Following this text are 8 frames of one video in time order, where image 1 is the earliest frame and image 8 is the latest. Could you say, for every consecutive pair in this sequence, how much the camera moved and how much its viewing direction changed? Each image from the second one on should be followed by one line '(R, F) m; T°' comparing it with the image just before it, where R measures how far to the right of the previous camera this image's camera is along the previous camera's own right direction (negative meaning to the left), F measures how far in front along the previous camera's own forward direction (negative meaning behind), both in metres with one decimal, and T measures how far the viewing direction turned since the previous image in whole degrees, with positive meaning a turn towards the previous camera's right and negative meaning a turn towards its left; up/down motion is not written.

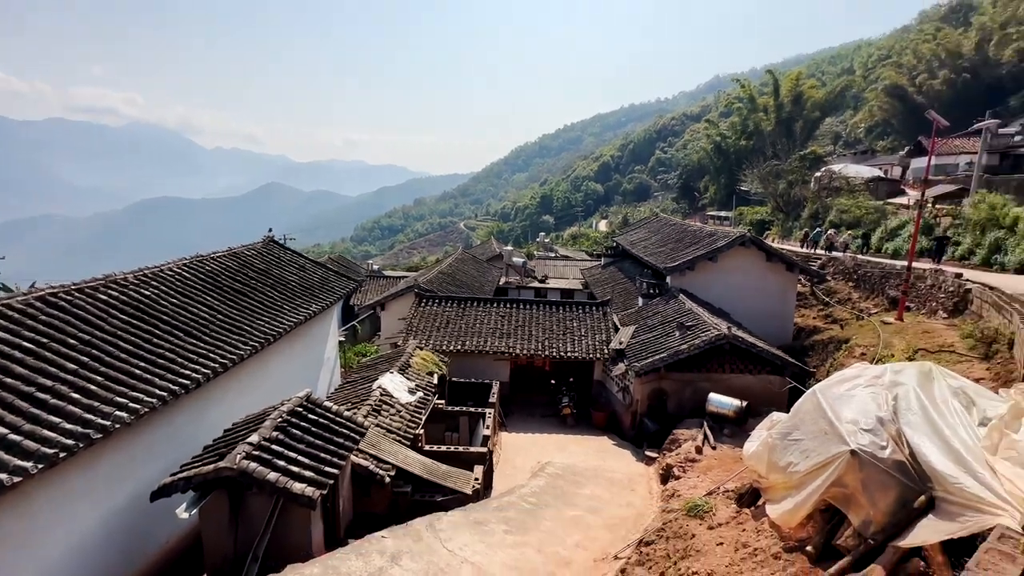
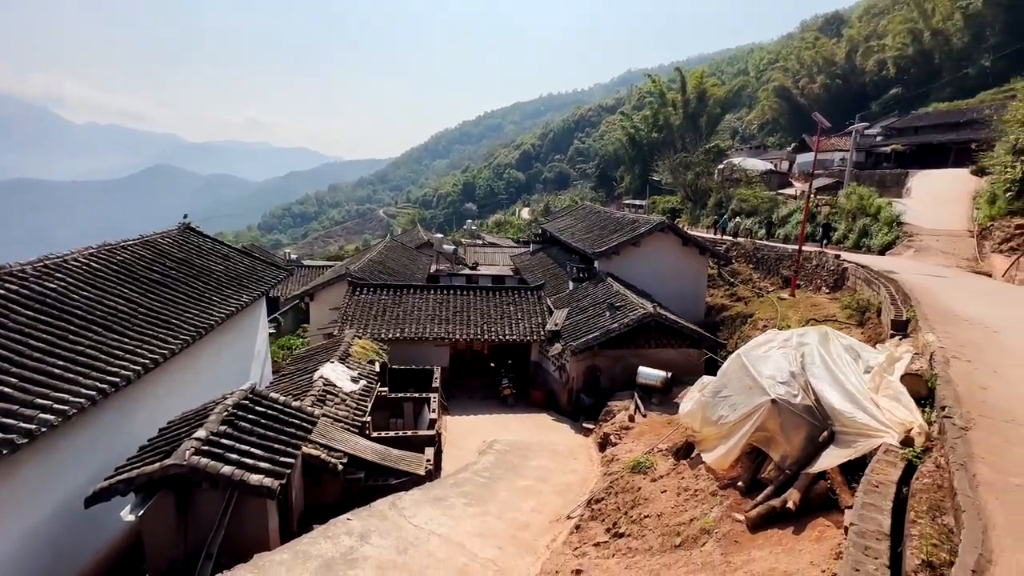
(-0.5, -0.3) m; +9°
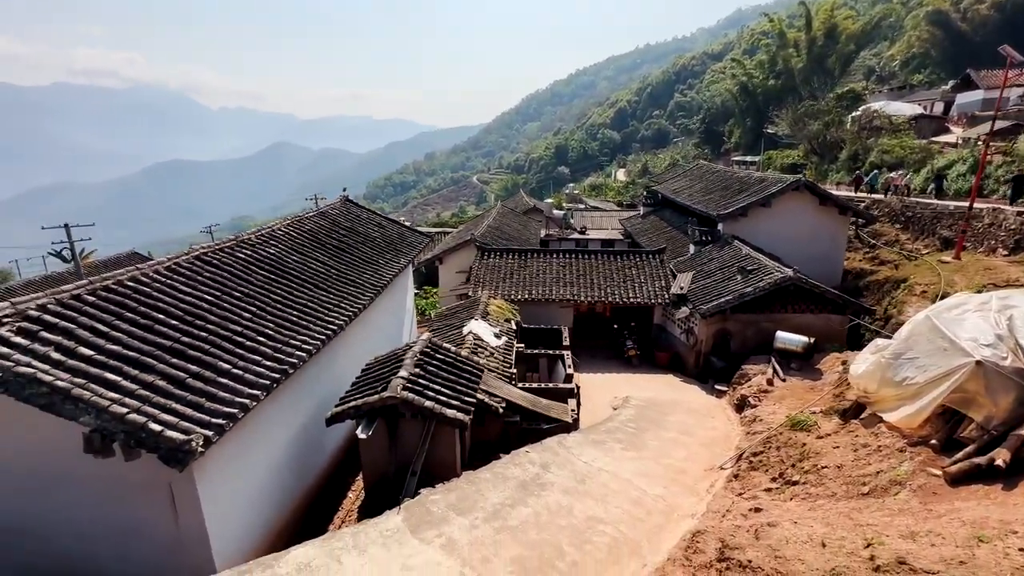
(-1.1, -0.7) m; -11°
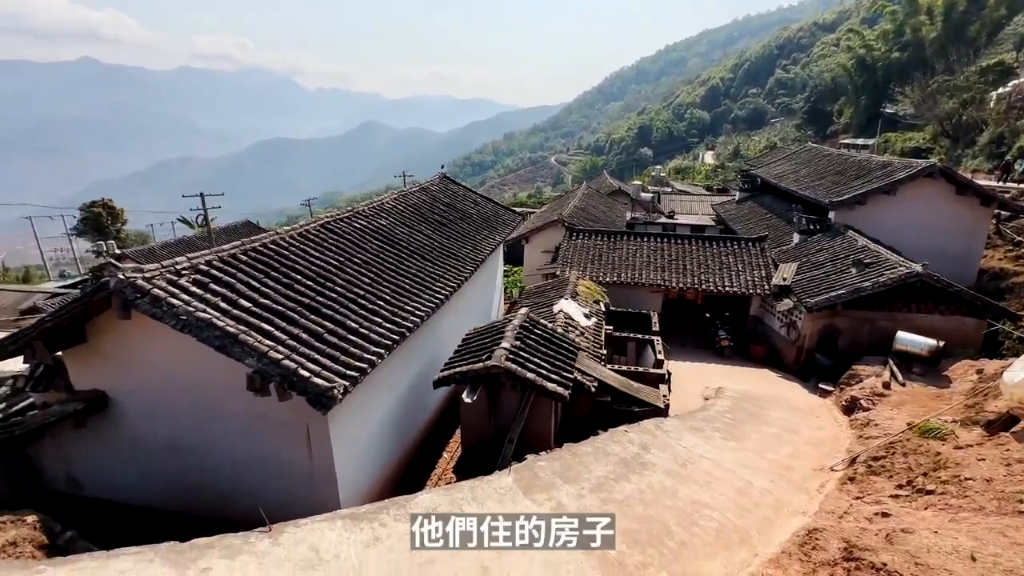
(-0.5, -0.1) m; -9°
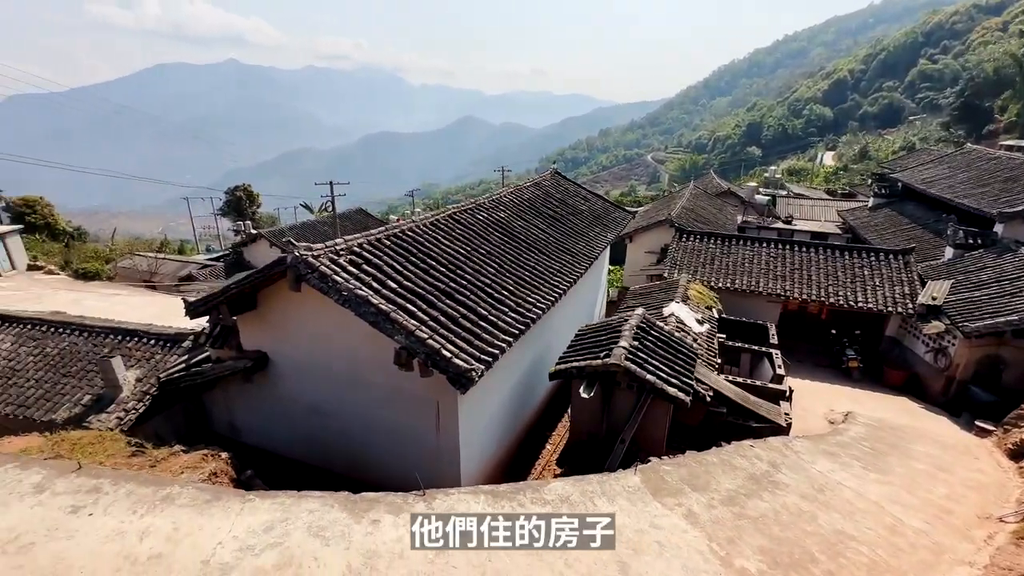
(-0.6, -0.1) m; -10°
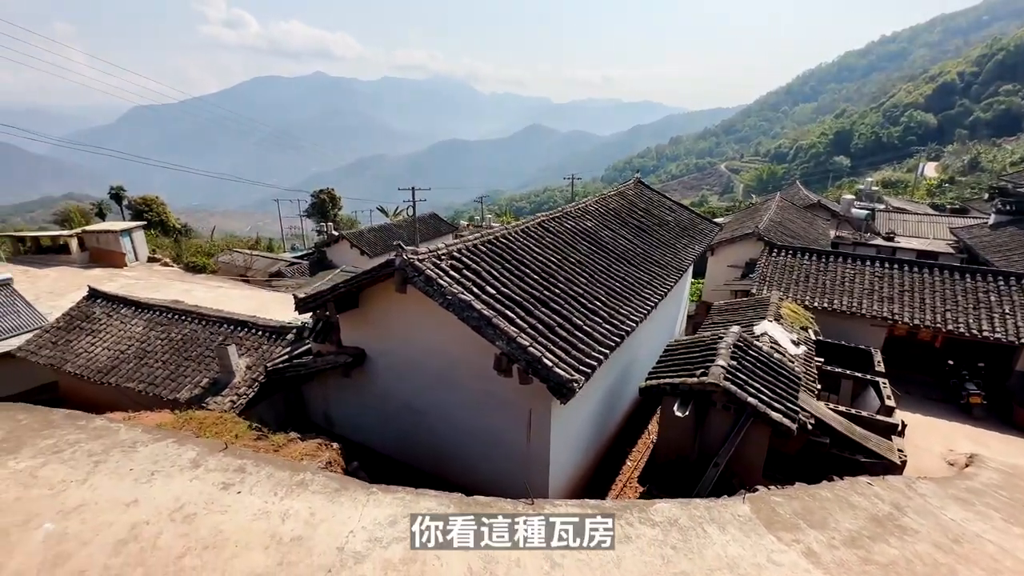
(-0.5, 0.0) m; -7°
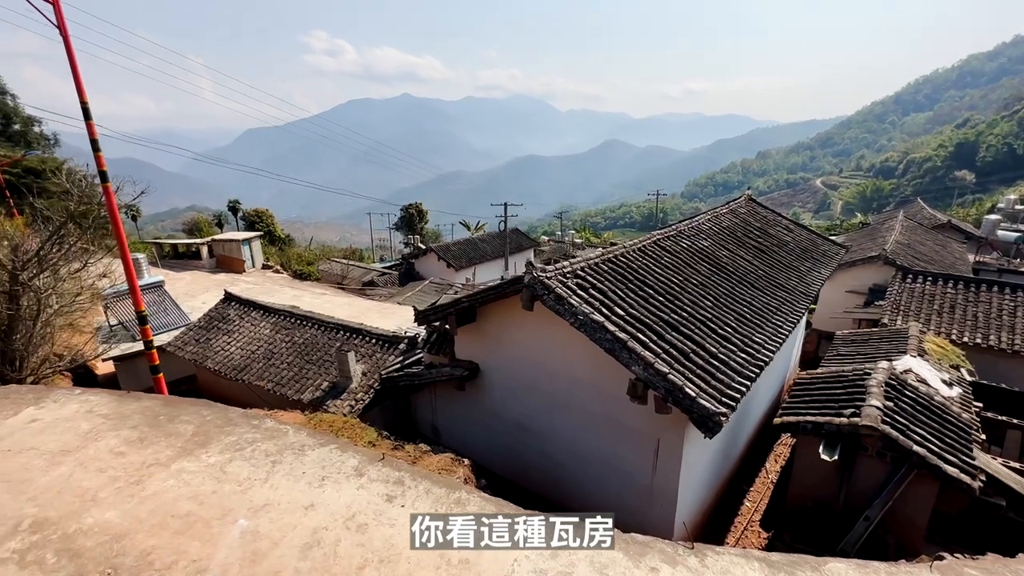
(-0.8, +0.1) m; -9°
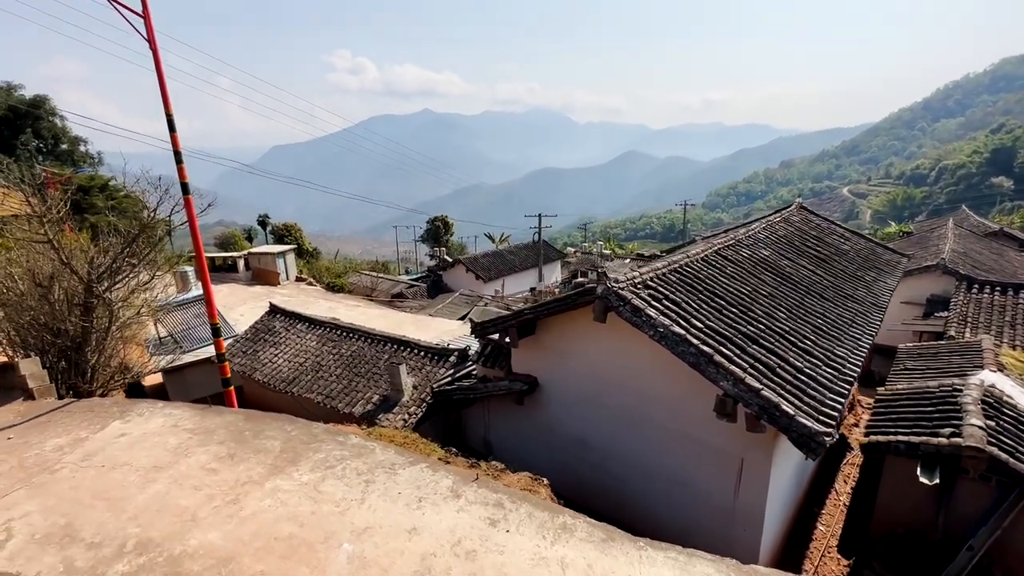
(-0.7, +0.2) m; -2°
